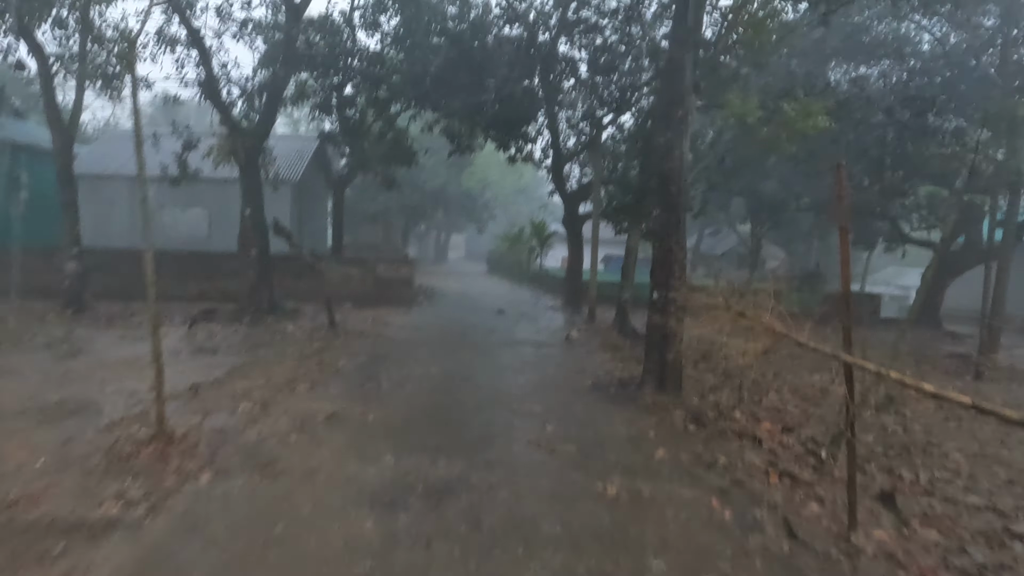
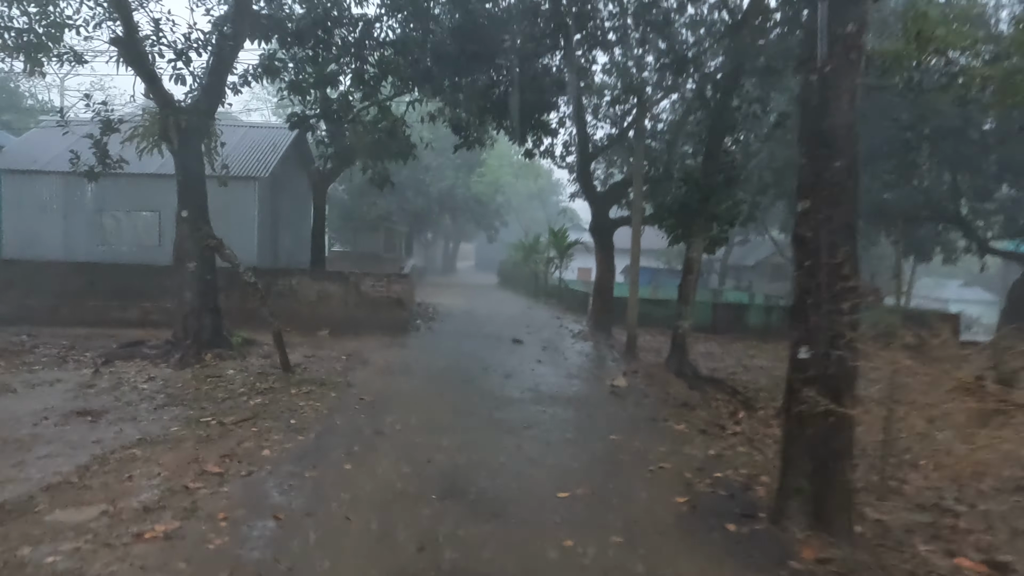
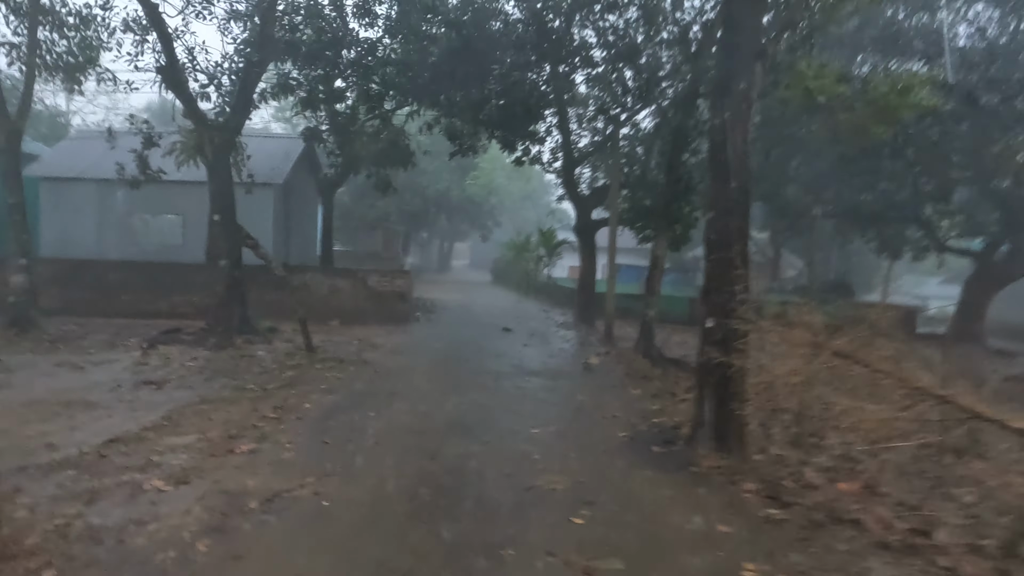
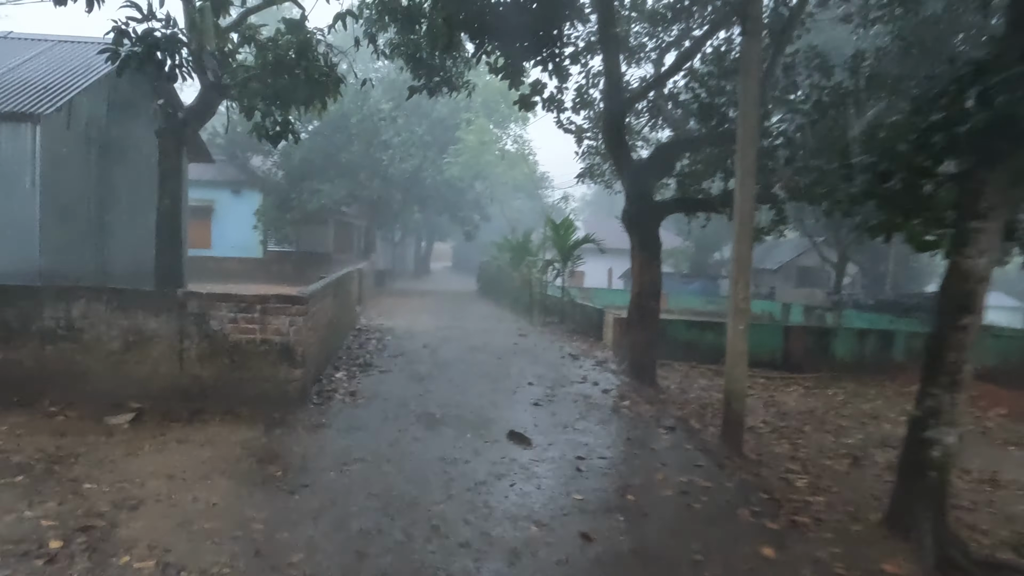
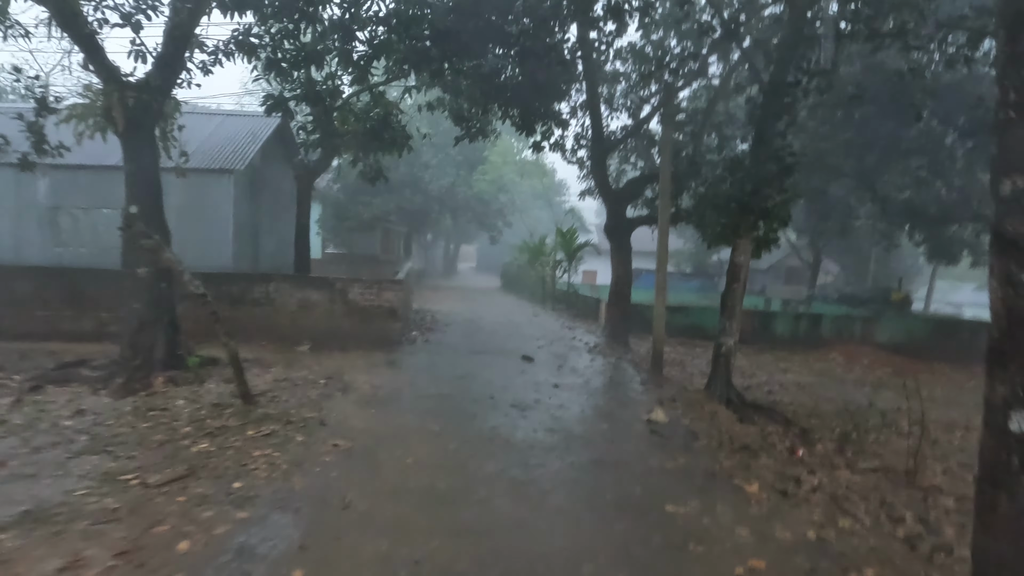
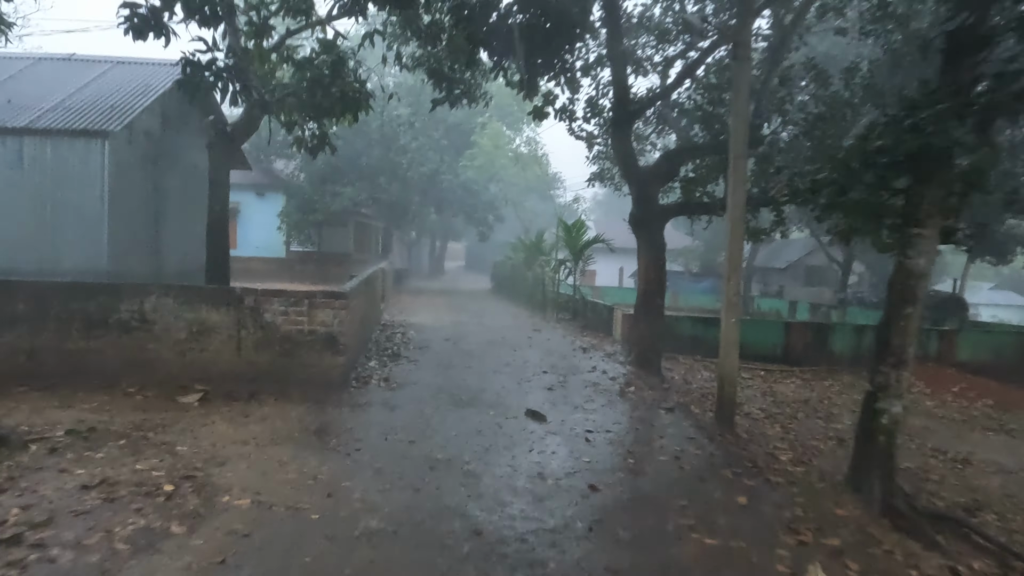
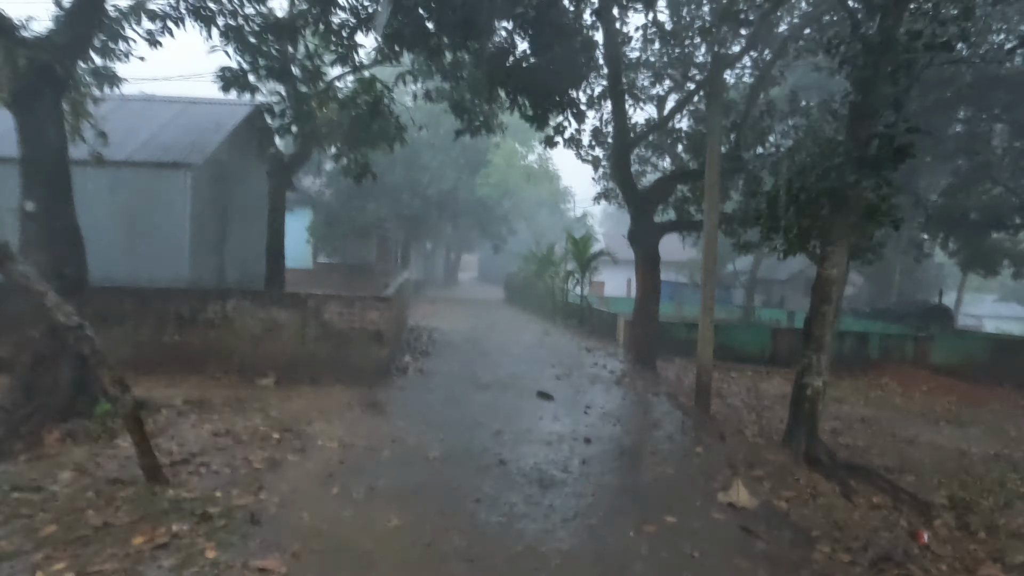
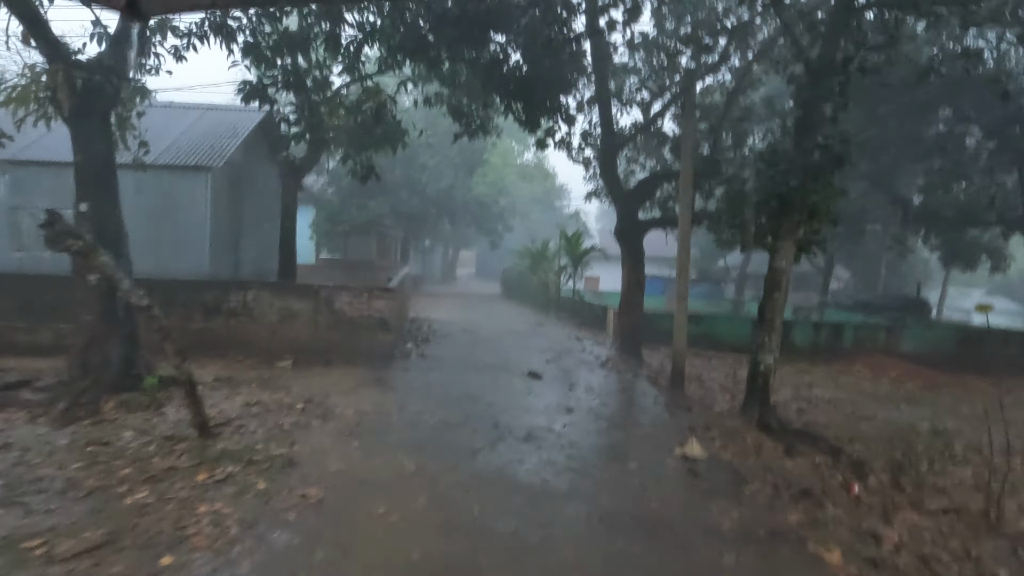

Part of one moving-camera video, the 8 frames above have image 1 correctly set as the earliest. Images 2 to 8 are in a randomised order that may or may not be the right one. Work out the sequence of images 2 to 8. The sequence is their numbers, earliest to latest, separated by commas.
3, 2, 5, 8, 7, 6, 4
